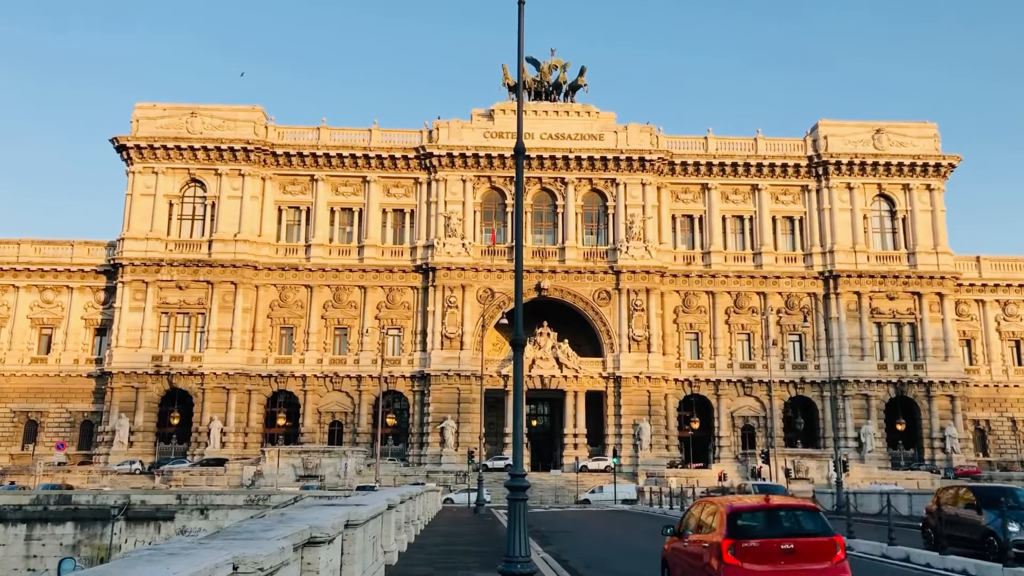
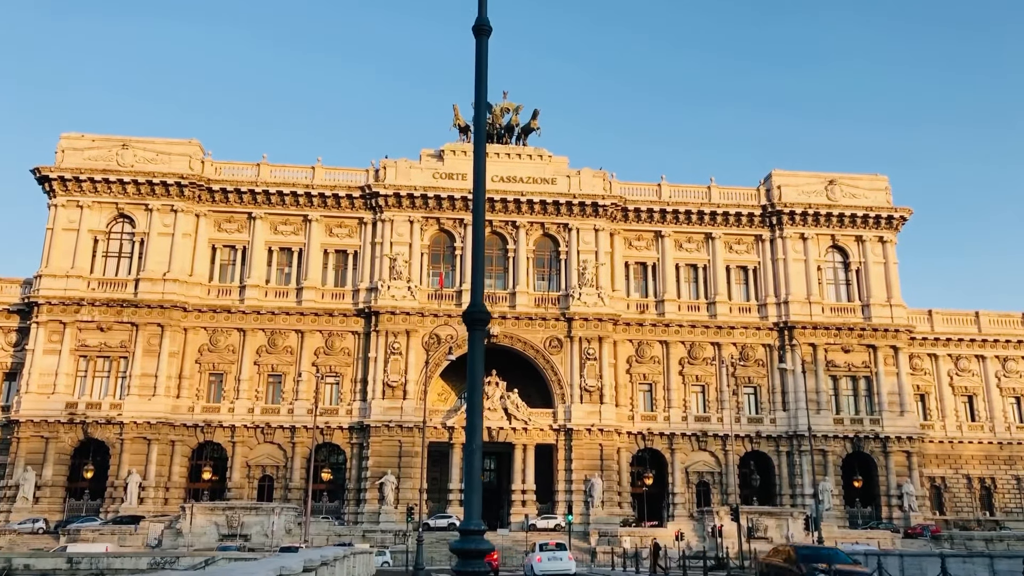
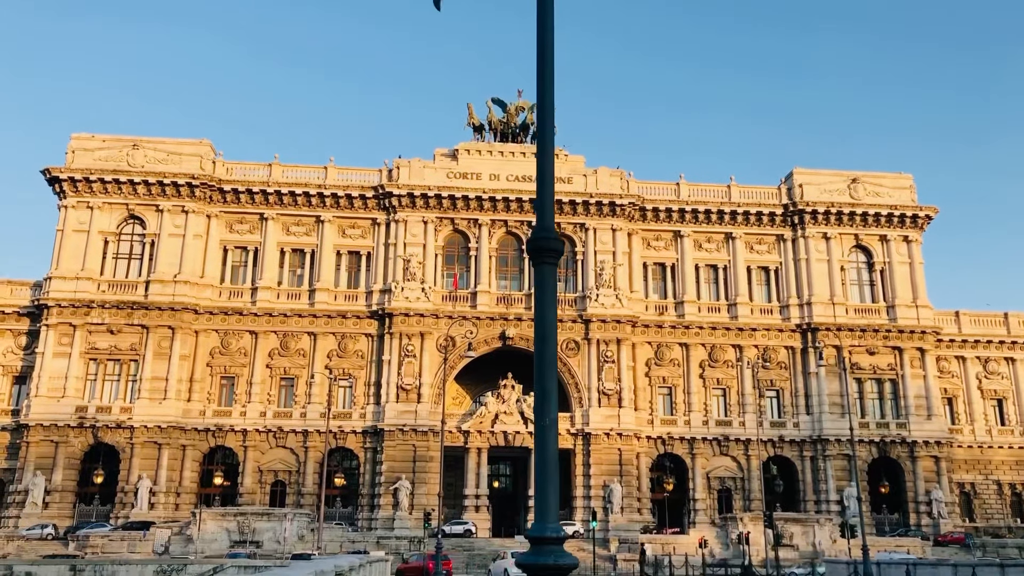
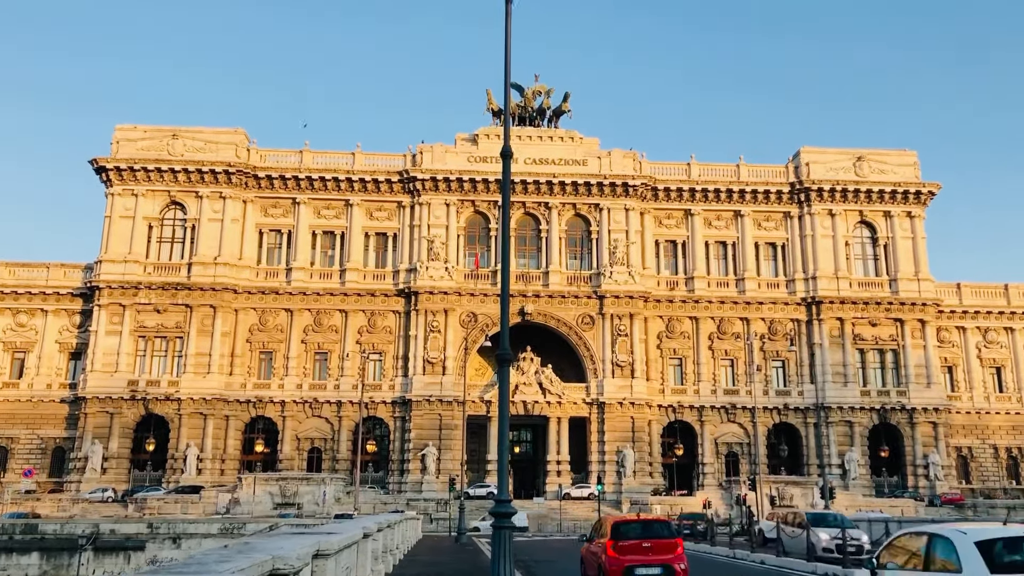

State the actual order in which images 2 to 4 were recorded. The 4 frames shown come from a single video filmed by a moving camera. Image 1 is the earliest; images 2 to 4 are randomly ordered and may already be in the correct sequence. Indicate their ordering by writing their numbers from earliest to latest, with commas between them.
4, 2, 3
